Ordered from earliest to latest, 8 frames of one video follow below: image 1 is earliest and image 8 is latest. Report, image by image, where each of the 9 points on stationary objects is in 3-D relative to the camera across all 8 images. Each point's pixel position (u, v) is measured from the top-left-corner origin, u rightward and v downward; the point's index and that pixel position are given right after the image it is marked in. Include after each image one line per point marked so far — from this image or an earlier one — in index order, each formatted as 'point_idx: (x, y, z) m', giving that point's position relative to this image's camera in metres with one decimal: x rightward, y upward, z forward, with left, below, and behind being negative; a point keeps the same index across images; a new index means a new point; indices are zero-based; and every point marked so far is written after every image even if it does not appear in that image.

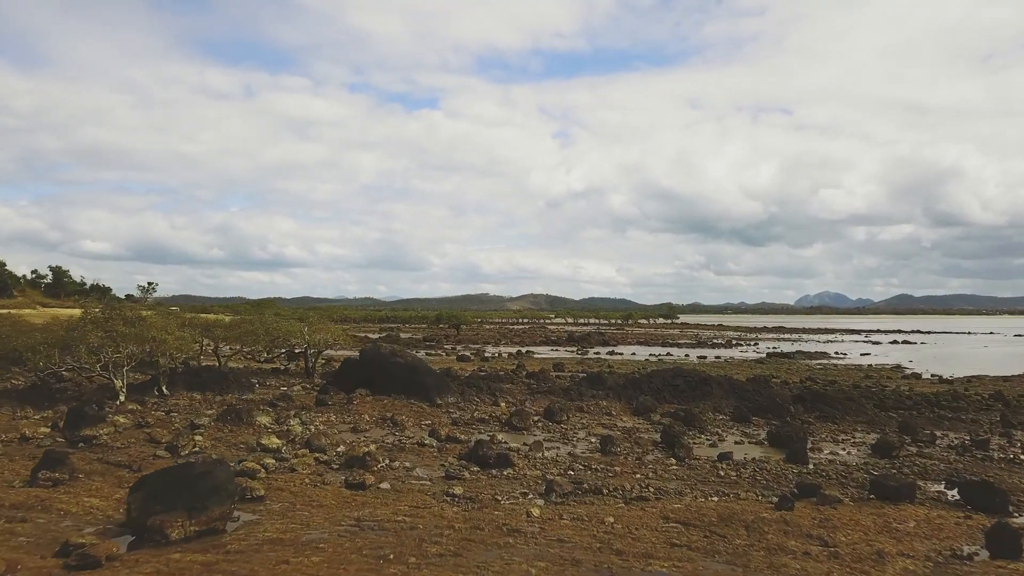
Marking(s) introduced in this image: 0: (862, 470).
0: (+10.0, -5.2, +16.9) m
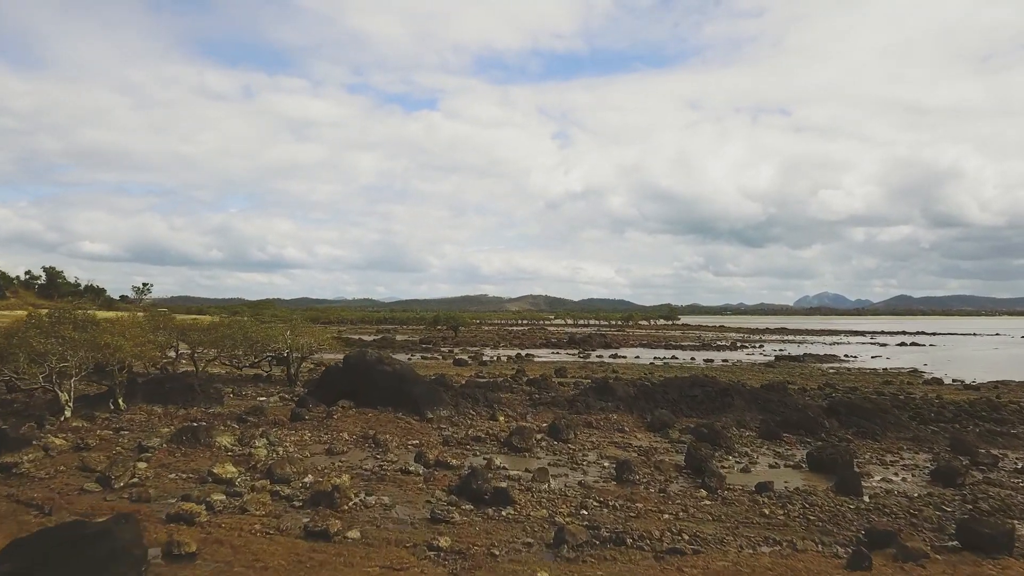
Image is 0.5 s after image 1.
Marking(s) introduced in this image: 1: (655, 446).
0: (+10.0, -5.2, +14.1) m
1: (+4.7, -5.3, +19.5) m
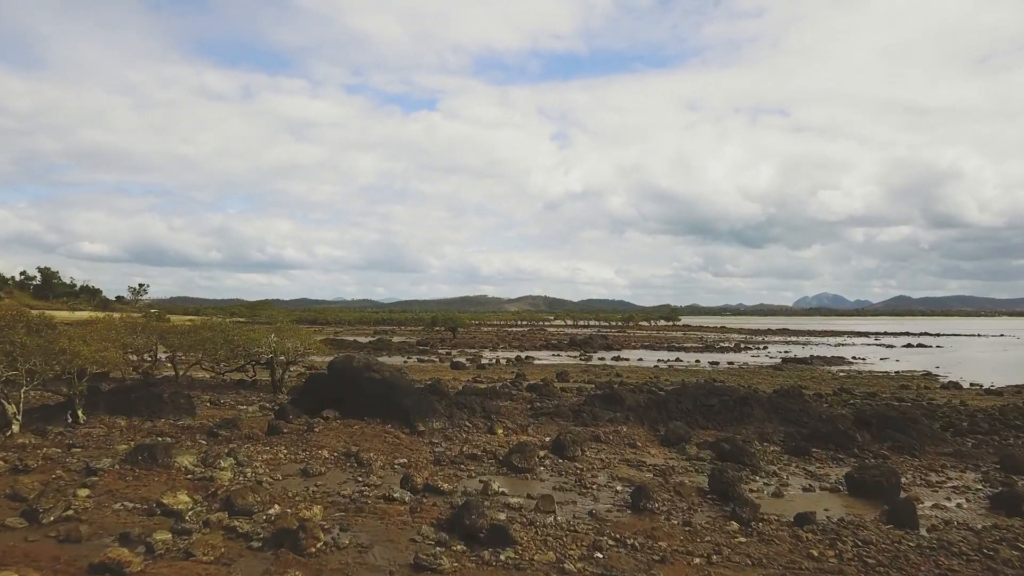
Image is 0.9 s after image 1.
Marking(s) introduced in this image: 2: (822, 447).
0: (+10.0, -5.2, +12.1) m
1: (+4.7, -5.2, +17.4) m
2: (+10.5, -5.4, +20.0) m
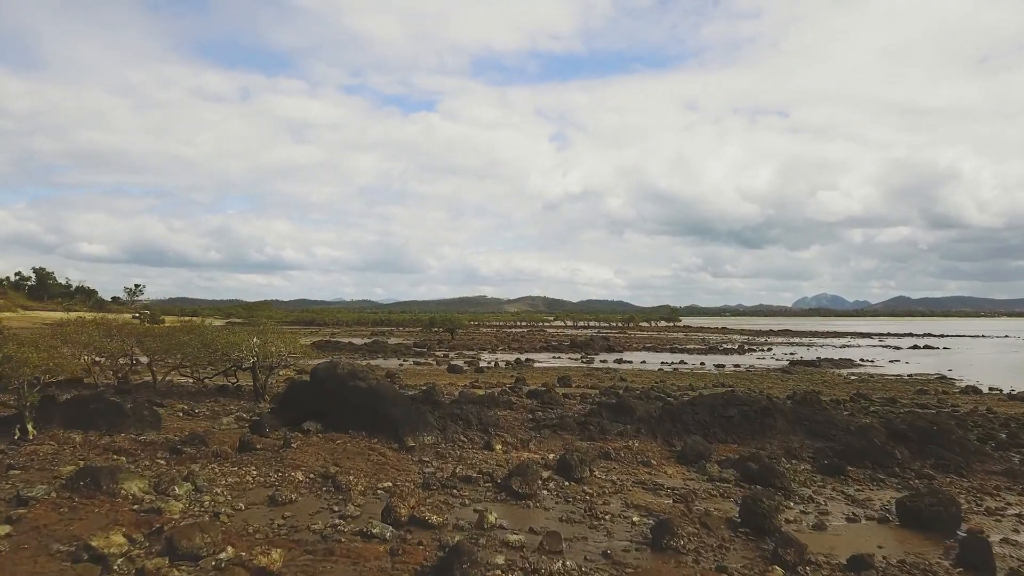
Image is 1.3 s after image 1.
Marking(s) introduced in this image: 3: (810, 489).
0: (+10.0, -5.2, +10.0) m
1: (+4.7, -5.2, +15.3) m
2: (+10.5, -5.4, +17.9) m
3: (+8.0, -5.4, +15.8) m
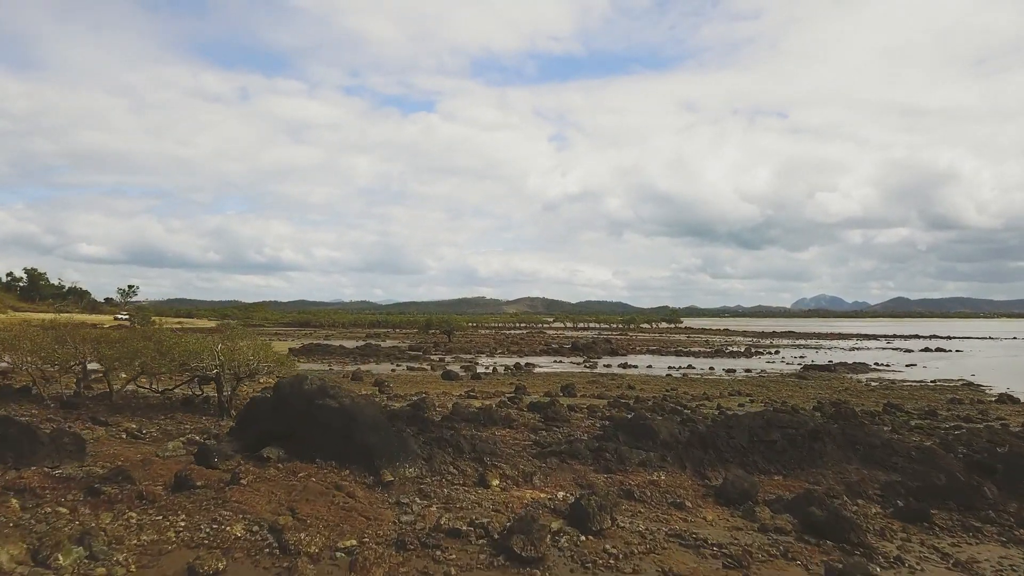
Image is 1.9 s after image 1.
0: (+10.1, -5.2, +6.5) m
1: (+4.7, -5.2, +11.9) m
2: (+10.5, -5.3, +14.4) m
3: (+8.0, -5.4, +12.4) m
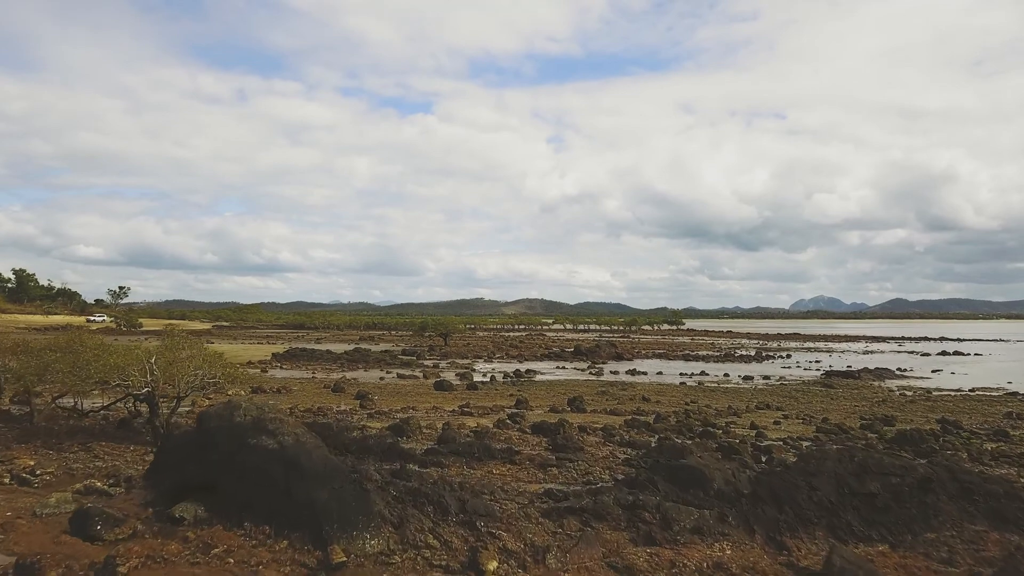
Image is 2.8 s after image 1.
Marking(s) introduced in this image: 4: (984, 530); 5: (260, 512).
0: (+10.2, -5.1, +1.8) m
1: (+4.8, -5.1, +7.1) m
2: (+10.6, -5.3, +9.7) m
3: (+8.1, -5.3, +7.6) m
4: (+10.2, -5.2, +12.6) m
5: (-5.2, -4.7, +12.2) m
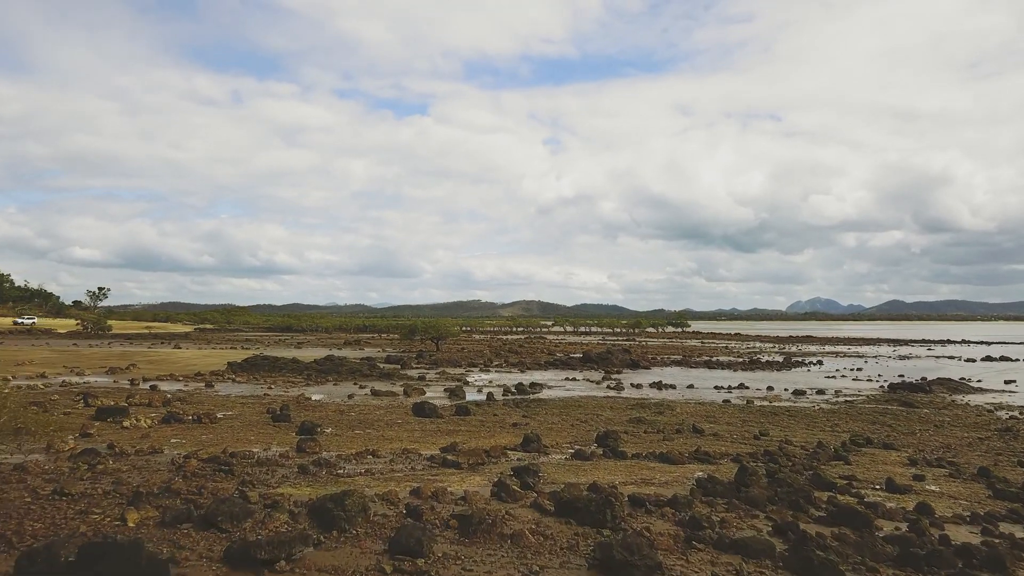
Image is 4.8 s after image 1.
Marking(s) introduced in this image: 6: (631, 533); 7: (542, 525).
0: (+10.6, -4.5, -8.5) m
1: (+5.2, -4.6, -3.2) m
2: (+10.9, -4.8, -0.6) m
3: (+8.5, -4.8, -2.7) m
4: (+10.5, -4.6, +2.3) m
5: (-4.9, -4.2, +1.8) m
6: (+2.8, -5.5, +14.4) m
7: (+0.8, -5.5, +14.4) m
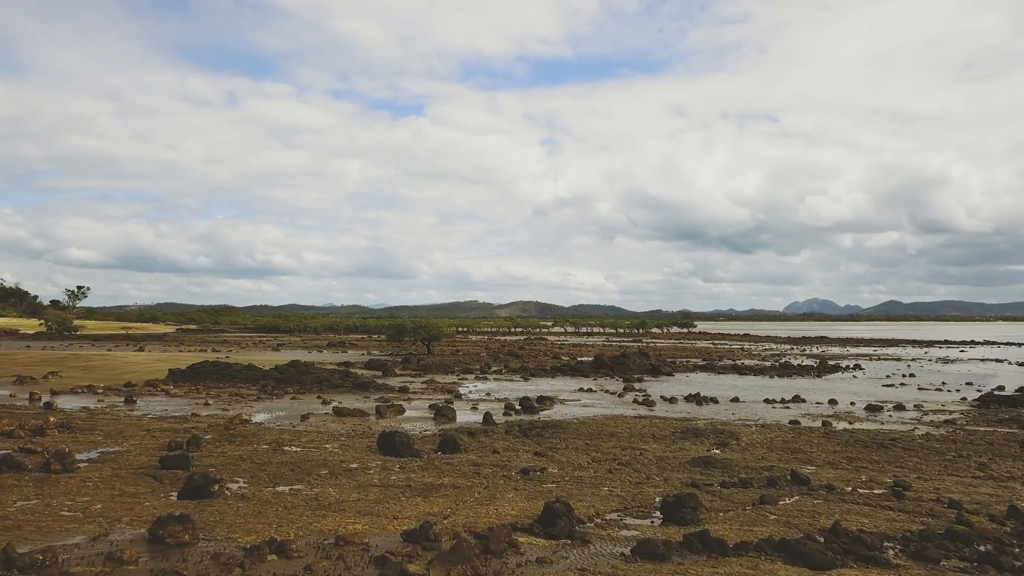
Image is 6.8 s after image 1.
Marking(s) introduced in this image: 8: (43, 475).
0: (+11.1, -3.8, -18.3) m
1: (+5.7, -3.8, -13.0) m
2: (+11.4, -4.0, -10.4) m
3: (+8.9, -4.0, -12.5) m
4: (+10.9, -3.9, -7.5) m
5: (-4.4, -3.4, -8.0) m
6: (+3.2, -4.8, +4.6) m
7: (+1.2, -4.8, +4.6) m
8: (-14.5, -5.8, +18.4) m
